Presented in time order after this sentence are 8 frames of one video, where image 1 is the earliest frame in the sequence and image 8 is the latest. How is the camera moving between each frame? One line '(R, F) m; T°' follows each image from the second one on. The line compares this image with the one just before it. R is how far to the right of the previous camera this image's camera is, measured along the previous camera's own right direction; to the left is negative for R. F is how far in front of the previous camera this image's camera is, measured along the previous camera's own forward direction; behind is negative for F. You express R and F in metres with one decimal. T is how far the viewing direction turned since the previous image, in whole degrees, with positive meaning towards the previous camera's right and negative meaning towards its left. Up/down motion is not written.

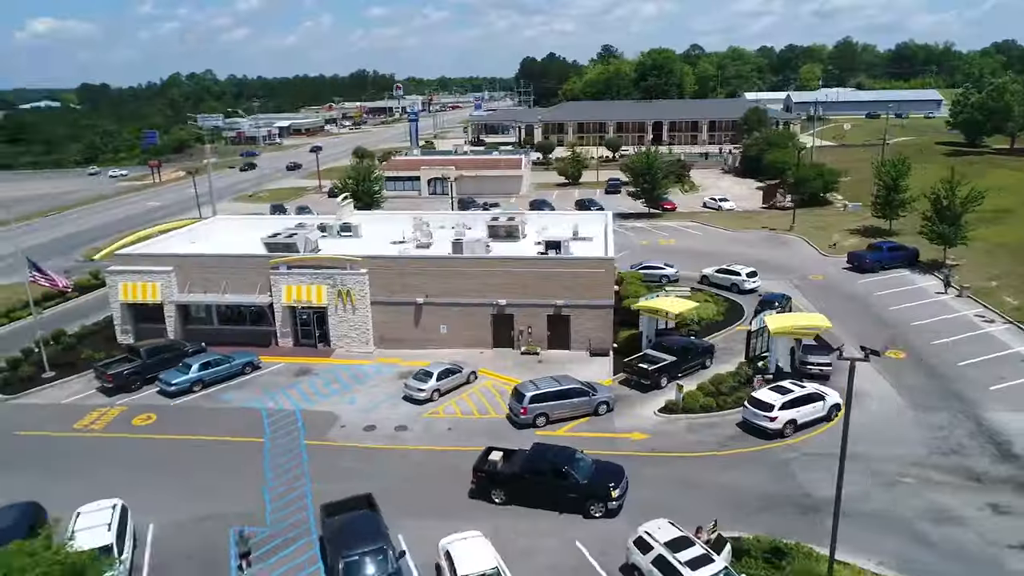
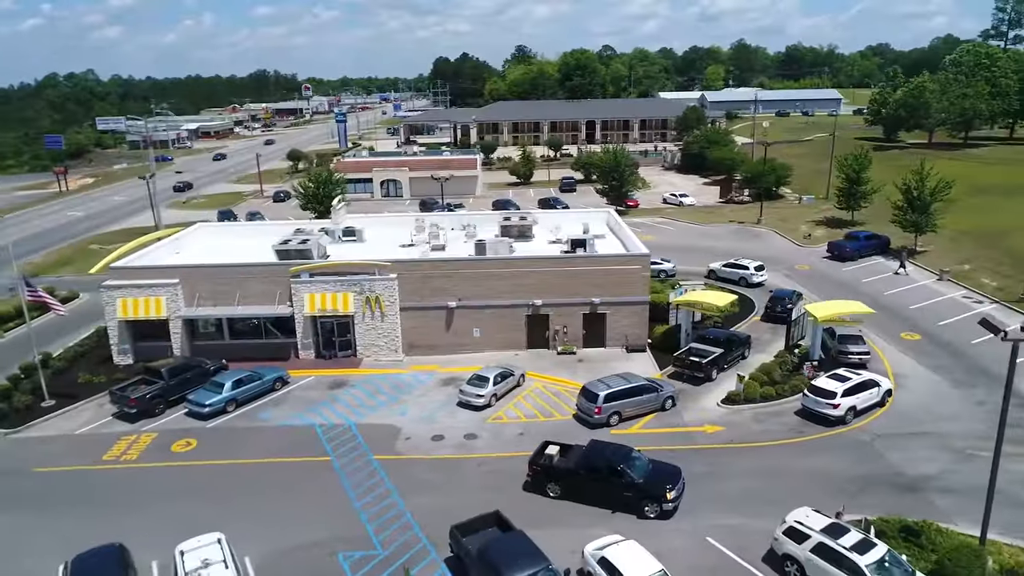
(-6.2, +1.0) m; +8°
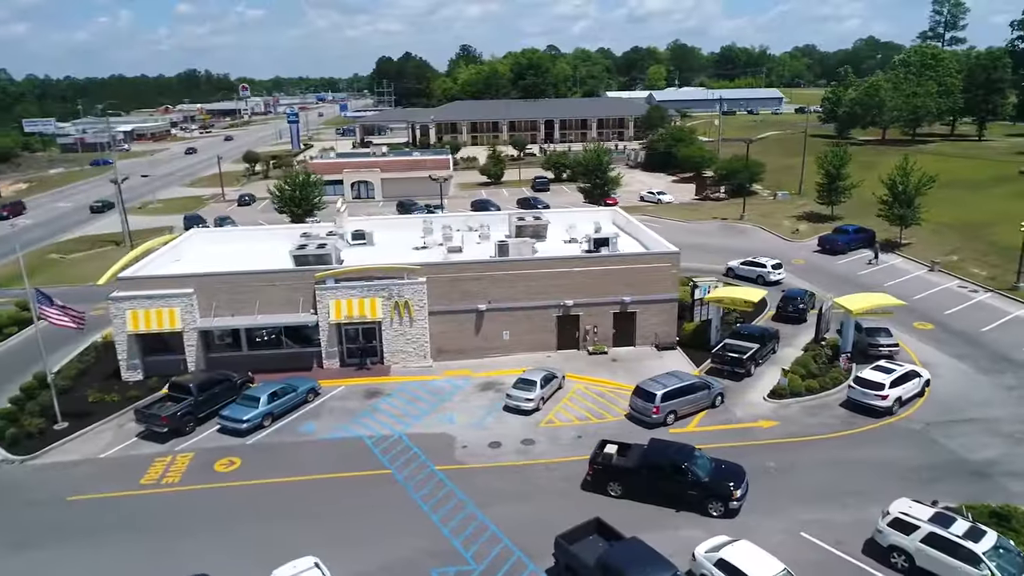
(-4.4, +0.8) m; +5°
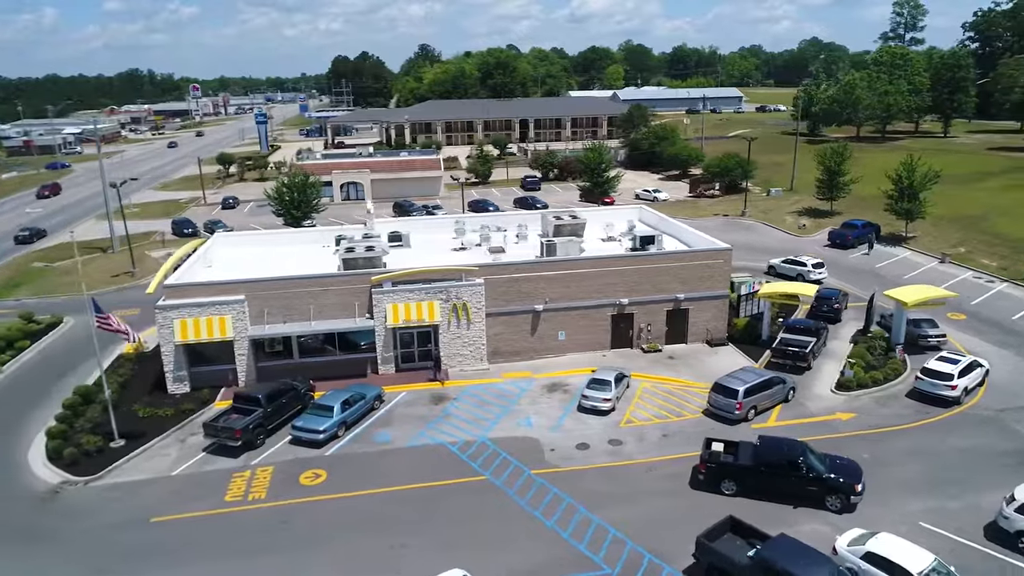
(-5.0, +0.6) m; +4°
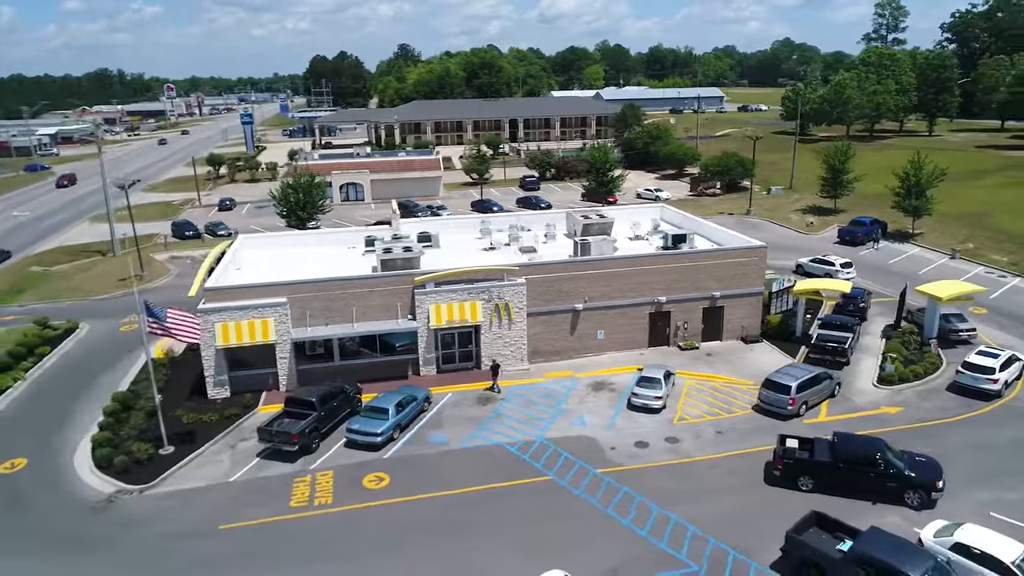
(-3.1, +0.1) m; +2°
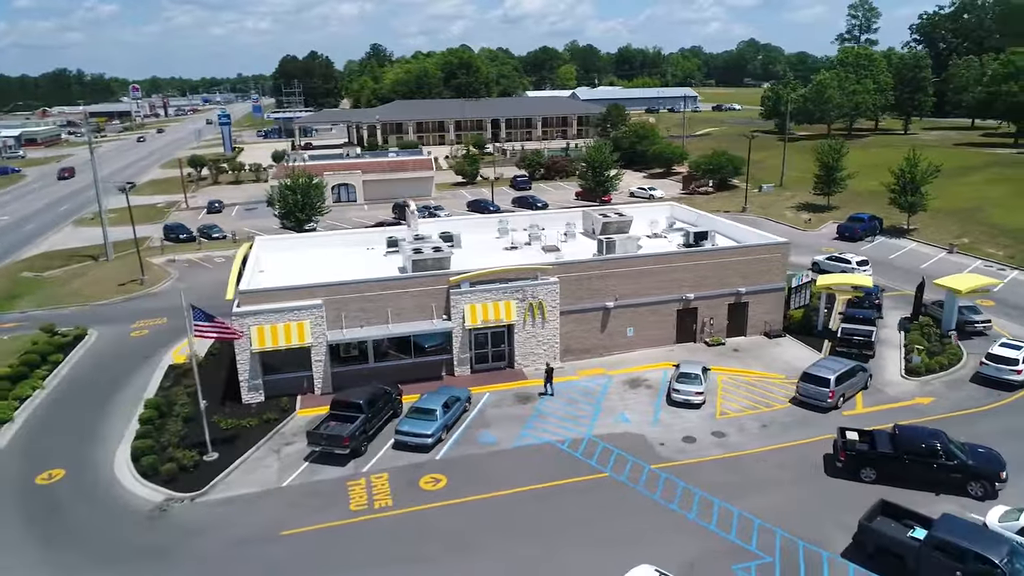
(-3.0, 0.0) m; +3°
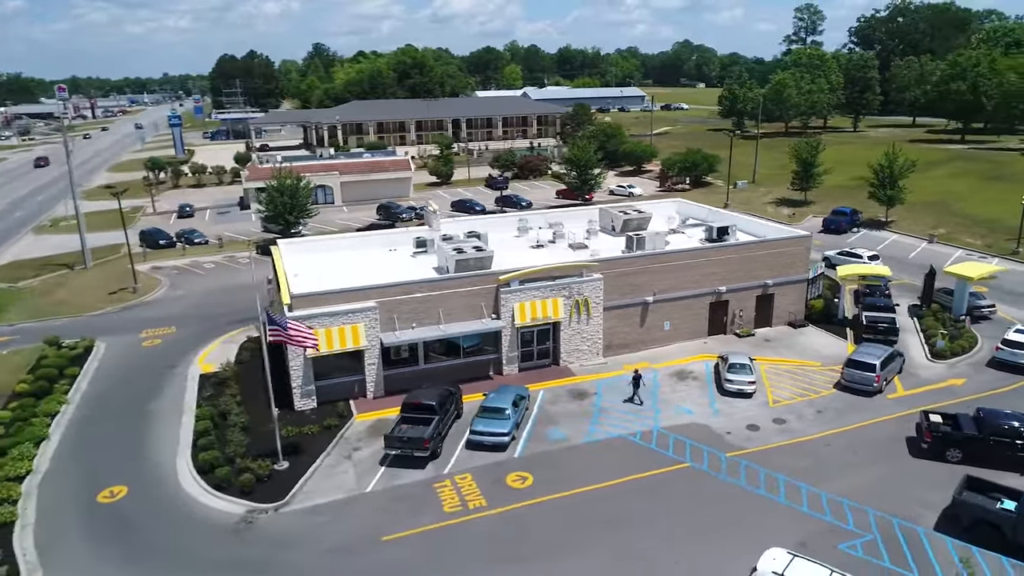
(-4.9, +0.1) m; +5°
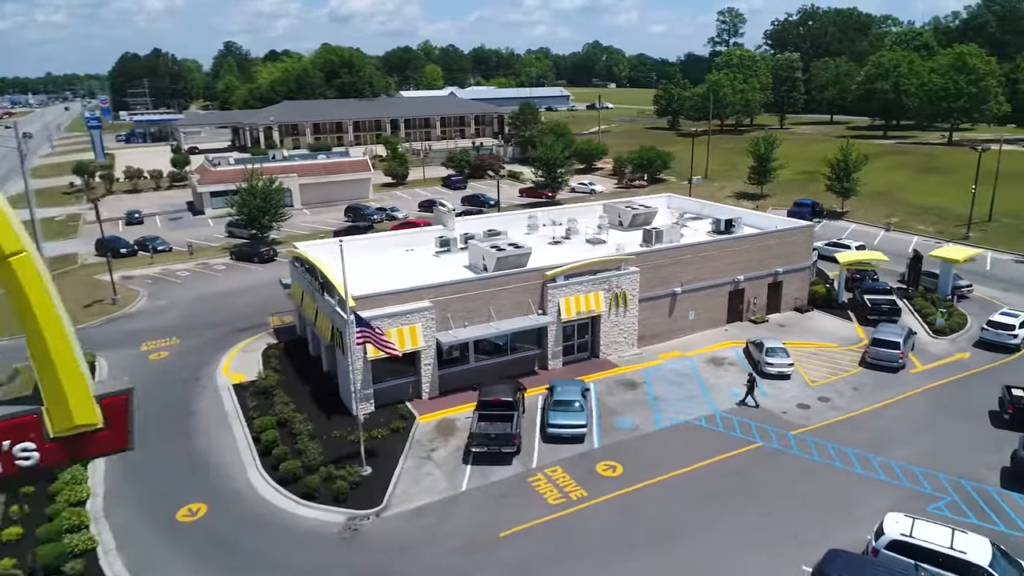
(-6.0, 0.0) m; +7°
